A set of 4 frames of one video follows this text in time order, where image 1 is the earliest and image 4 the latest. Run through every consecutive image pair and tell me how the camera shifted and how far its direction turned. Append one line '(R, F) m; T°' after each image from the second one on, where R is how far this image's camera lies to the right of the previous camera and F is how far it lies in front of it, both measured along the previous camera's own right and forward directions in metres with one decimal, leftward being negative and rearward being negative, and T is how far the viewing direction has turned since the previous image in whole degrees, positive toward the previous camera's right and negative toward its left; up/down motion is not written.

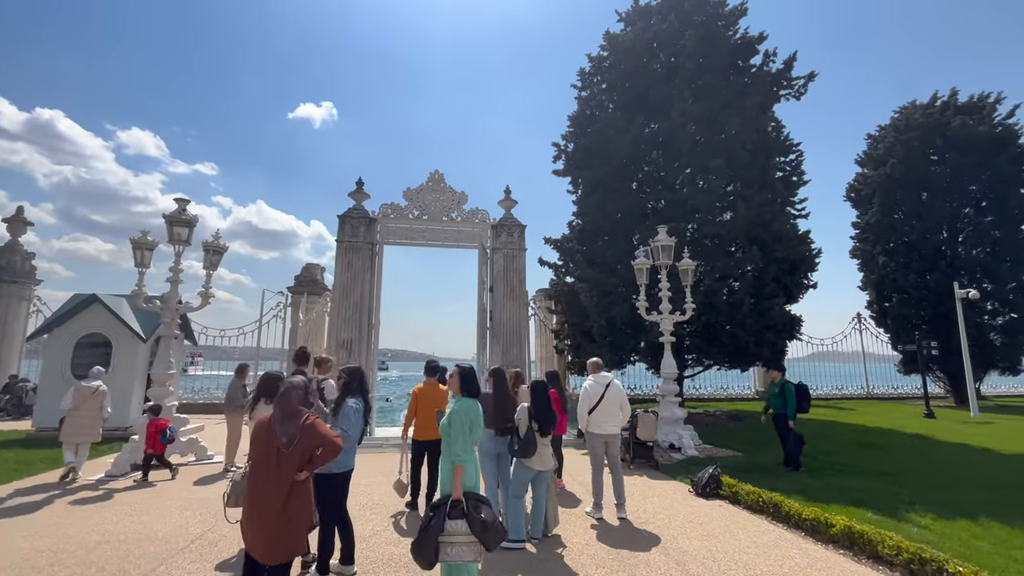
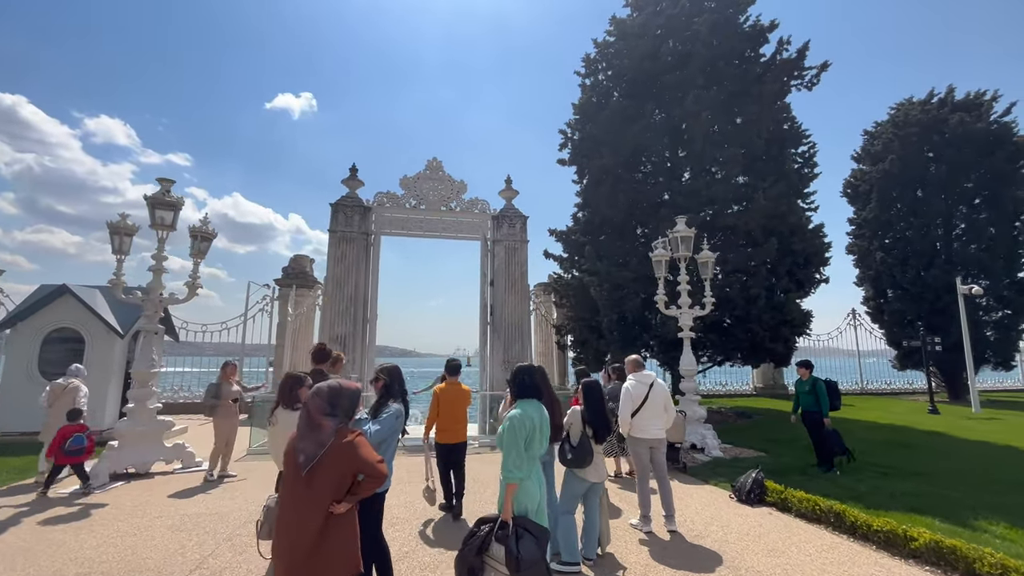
(-0.7, +0.6) m; +2°
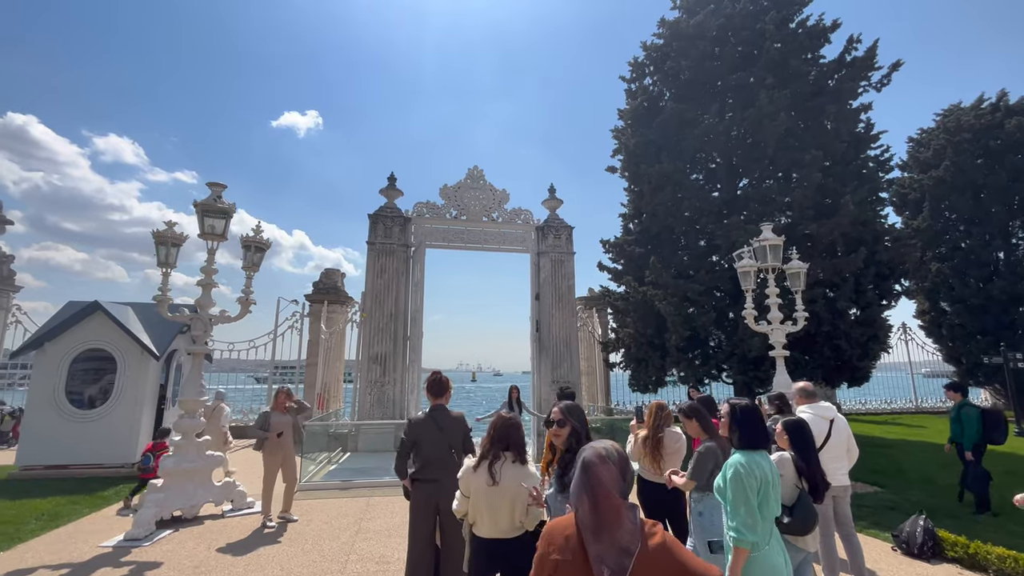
(-1.4, +0.9) m; 0°
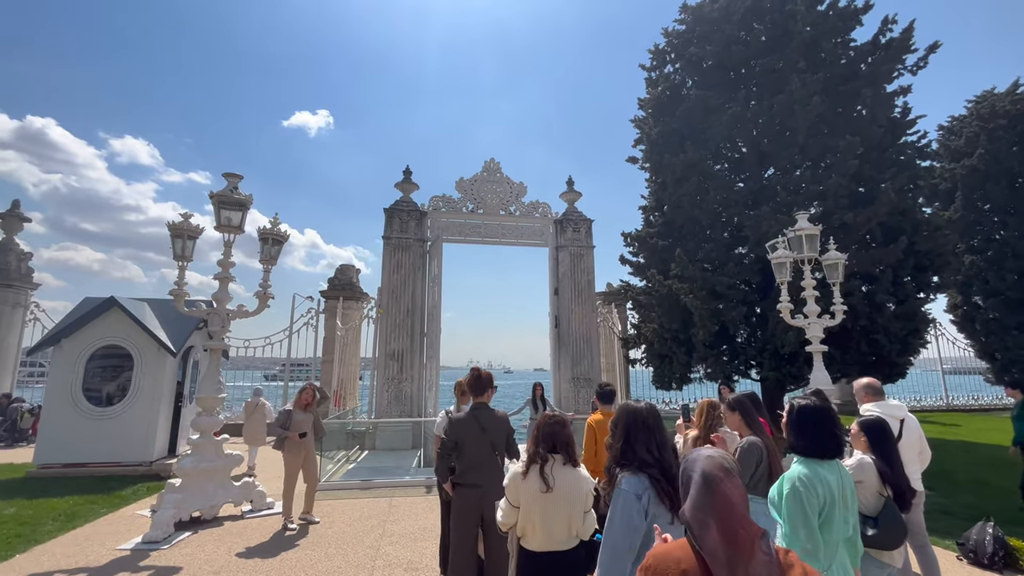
(-0.3, +0.3) m; -1°
